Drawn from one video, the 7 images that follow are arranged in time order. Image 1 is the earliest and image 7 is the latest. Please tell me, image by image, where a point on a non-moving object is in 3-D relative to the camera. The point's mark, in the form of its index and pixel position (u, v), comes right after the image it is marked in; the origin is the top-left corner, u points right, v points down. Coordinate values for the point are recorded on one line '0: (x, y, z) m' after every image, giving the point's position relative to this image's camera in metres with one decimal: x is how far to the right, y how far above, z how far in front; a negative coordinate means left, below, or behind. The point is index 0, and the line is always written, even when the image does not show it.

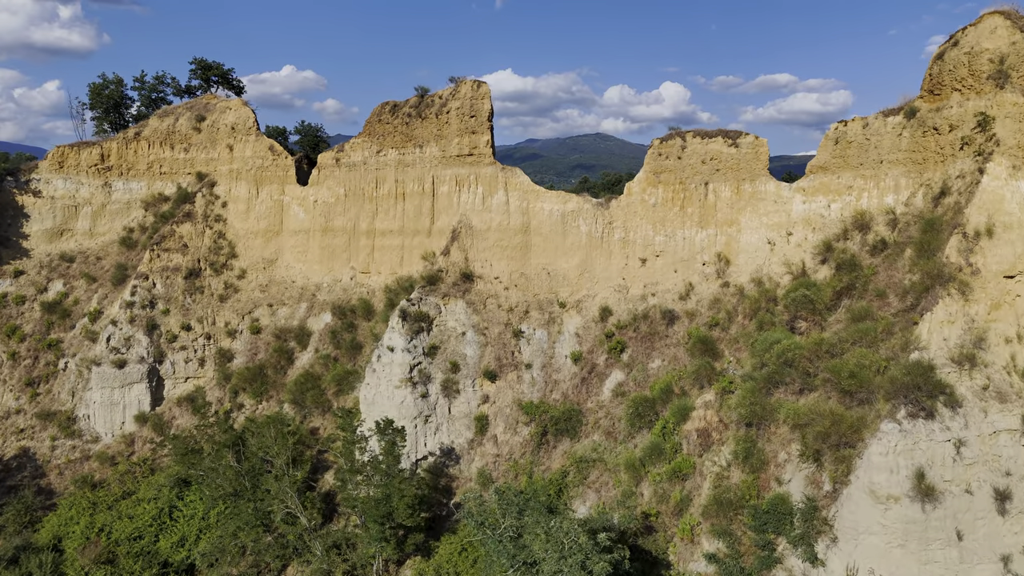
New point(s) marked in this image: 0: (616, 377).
0: (+3.0, -2.6, +19.6) m
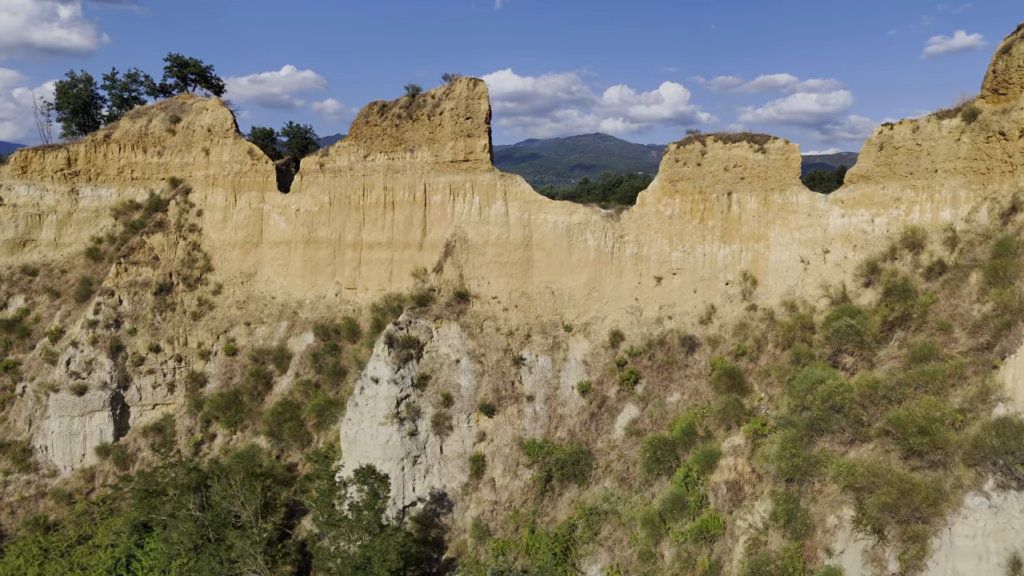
0: (+3.0, -3.2, +17.4) m
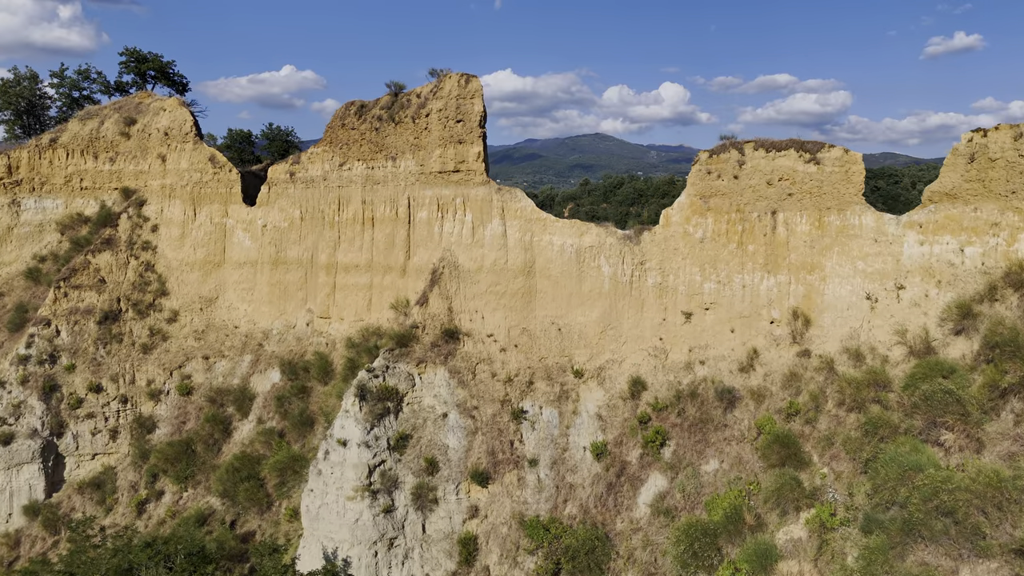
0: (+2.9, -4.0, +14.1) m
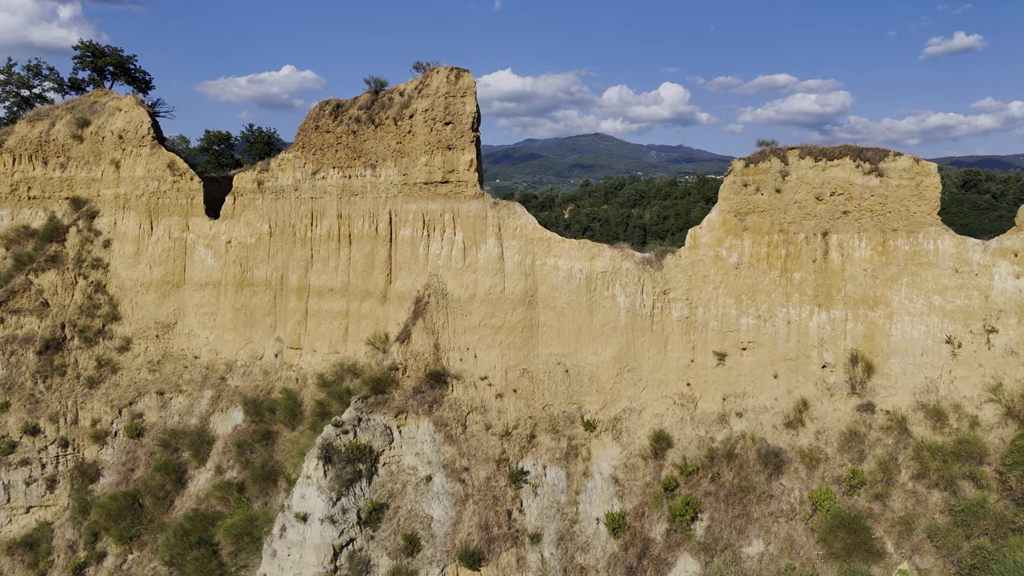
0: (+2.9, -4.7, +11.5) m
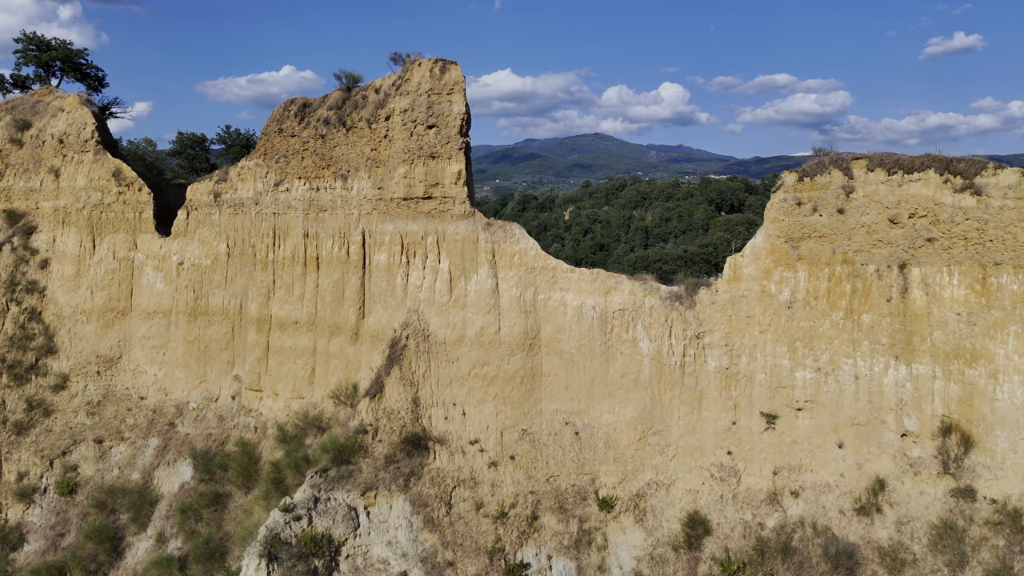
0: (+2.8, -5.4, +8.8) m
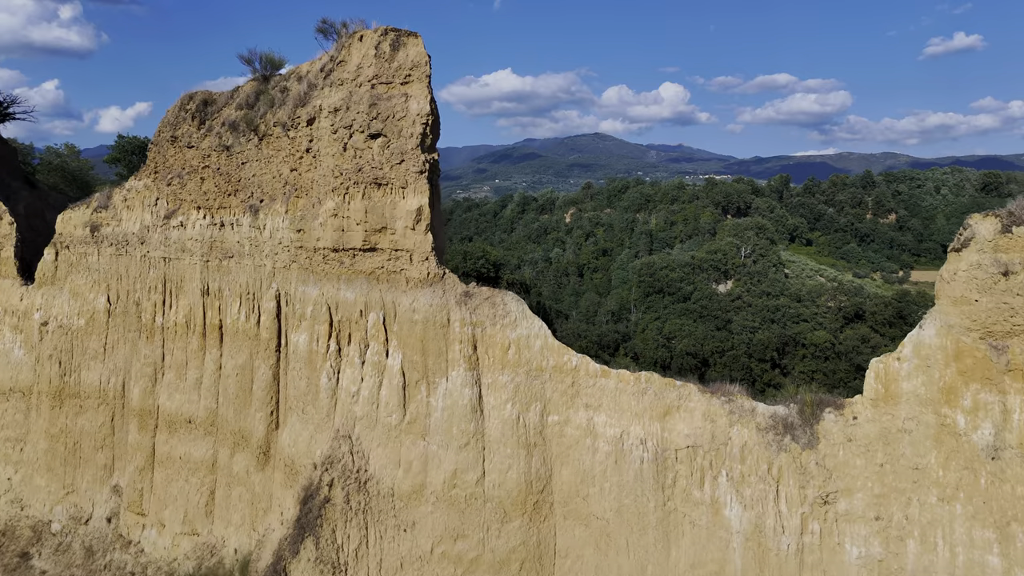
0: (+2.8, -6.6, +4.2) m
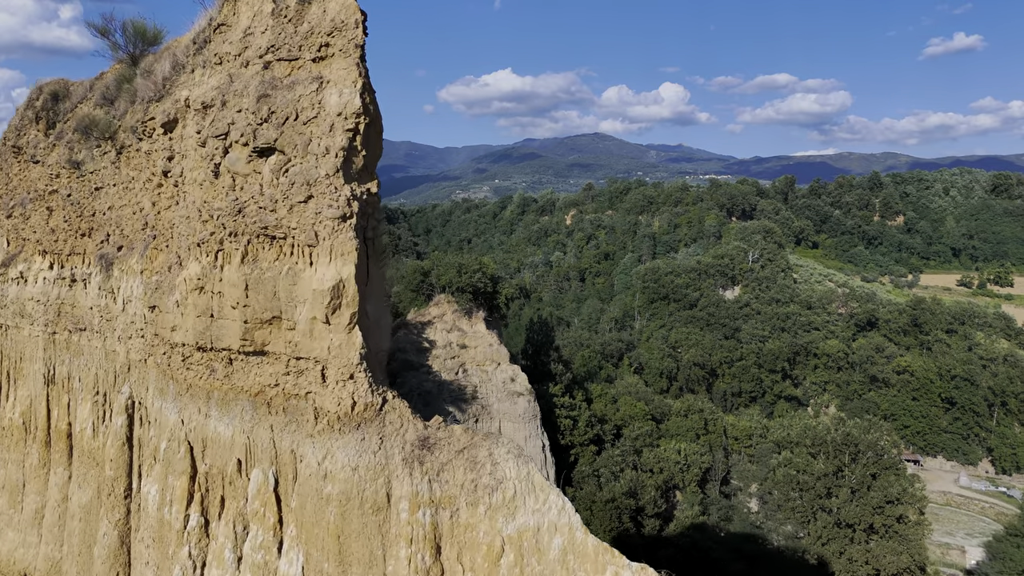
0: (+2.7, -7.4, +0.8) m
